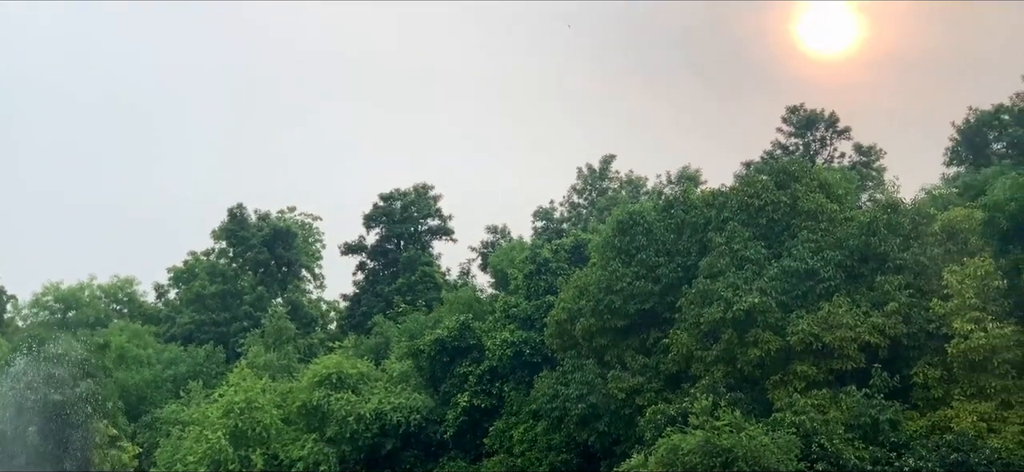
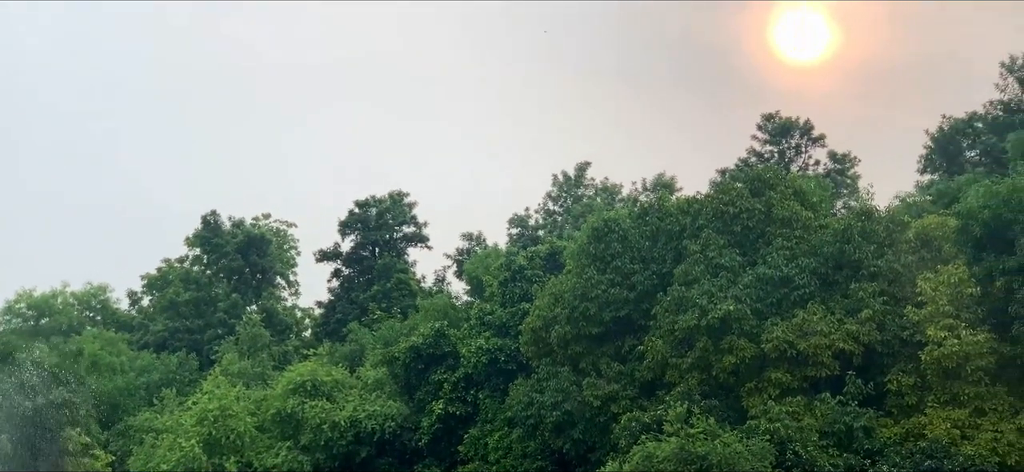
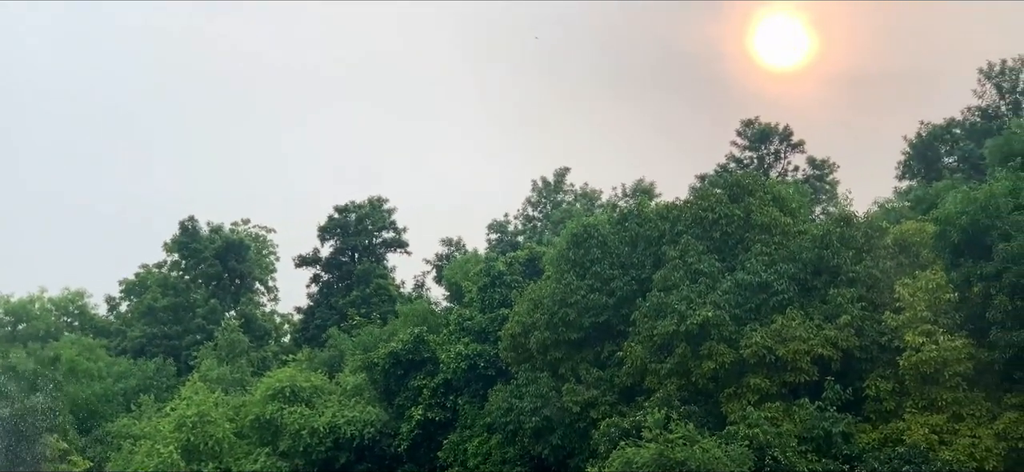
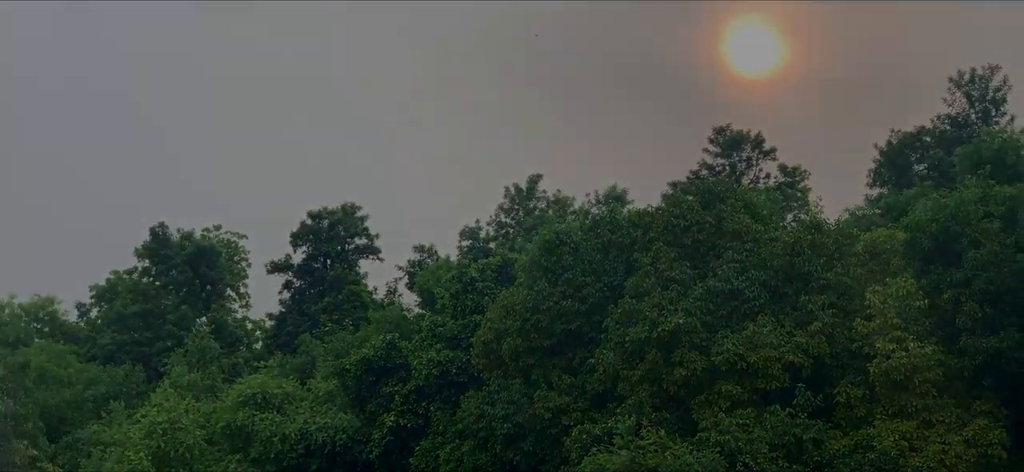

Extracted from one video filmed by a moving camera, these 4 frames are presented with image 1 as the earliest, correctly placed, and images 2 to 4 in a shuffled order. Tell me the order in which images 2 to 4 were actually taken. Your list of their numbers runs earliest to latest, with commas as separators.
2, 3, 4
